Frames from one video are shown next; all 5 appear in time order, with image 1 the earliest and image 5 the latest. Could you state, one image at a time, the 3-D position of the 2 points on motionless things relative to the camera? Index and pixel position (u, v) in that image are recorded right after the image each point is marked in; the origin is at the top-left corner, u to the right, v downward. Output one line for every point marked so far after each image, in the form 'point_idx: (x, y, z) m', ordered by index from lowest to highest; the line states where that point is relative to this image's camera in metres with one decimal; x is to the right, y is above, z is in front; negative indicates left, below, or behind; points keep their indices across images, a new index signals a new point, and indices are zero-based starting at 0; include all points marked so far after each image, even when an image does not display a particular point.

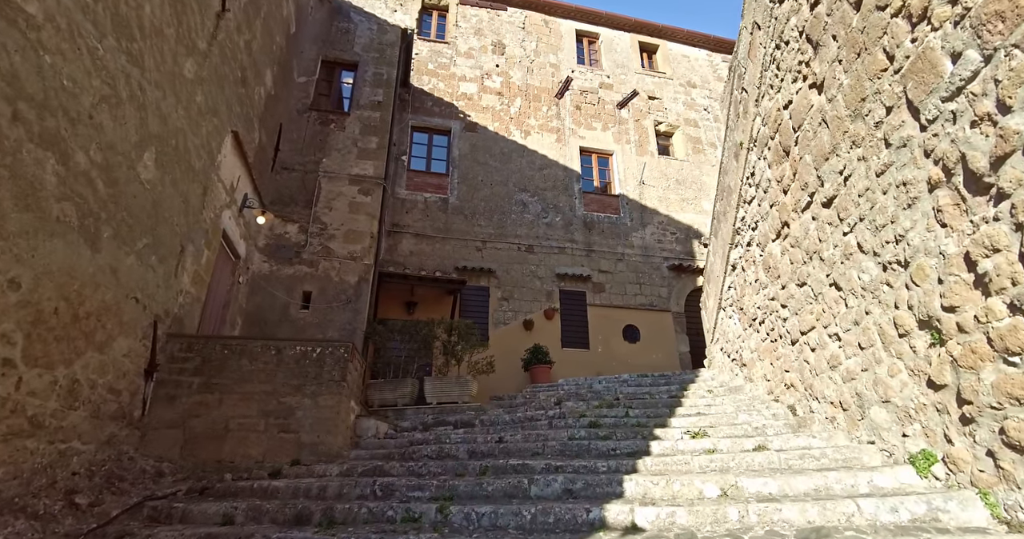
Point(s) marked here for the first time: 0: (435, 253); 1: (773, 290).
0: (-1.3, +0.3, +8.4) m
1: (+2.4, -0.2, +4.6) m
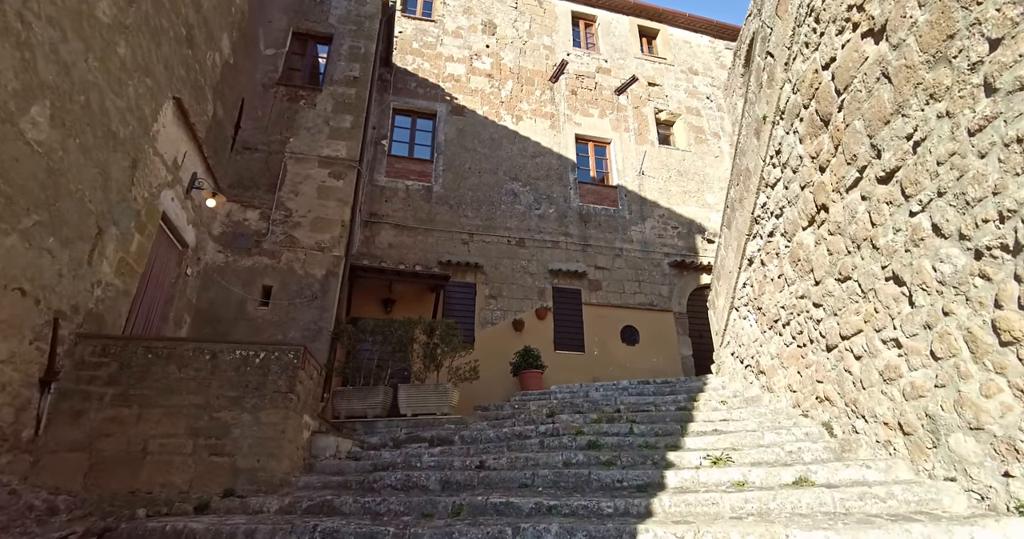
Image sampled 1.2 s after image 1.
0: (-1.4, +0.4, +7.6) m
1: (+2.2, -0.1, +3.9) m
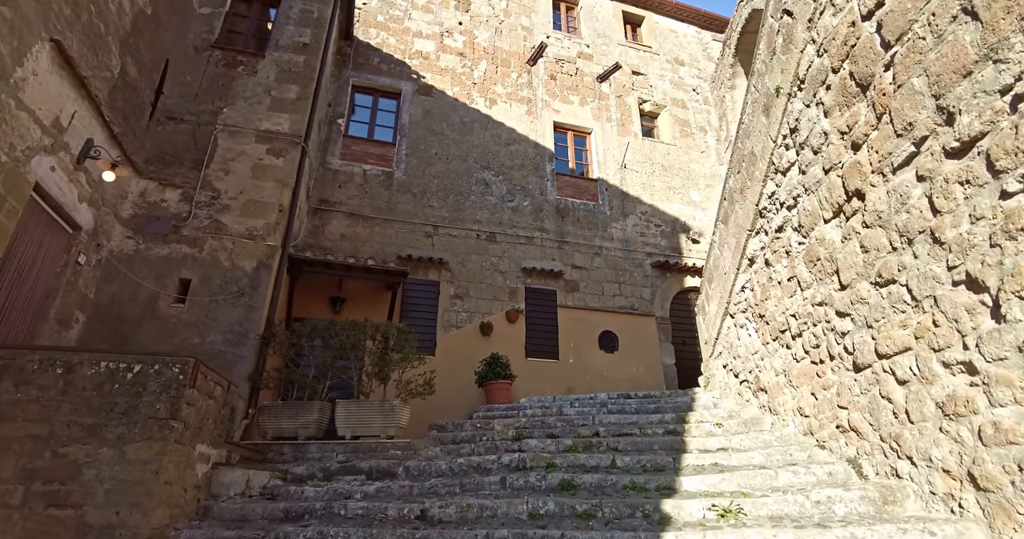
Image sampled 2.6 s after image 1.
0: (-1.9, +0.4, +6.8) m
1: (+2.0, -0.1, +3.2) m
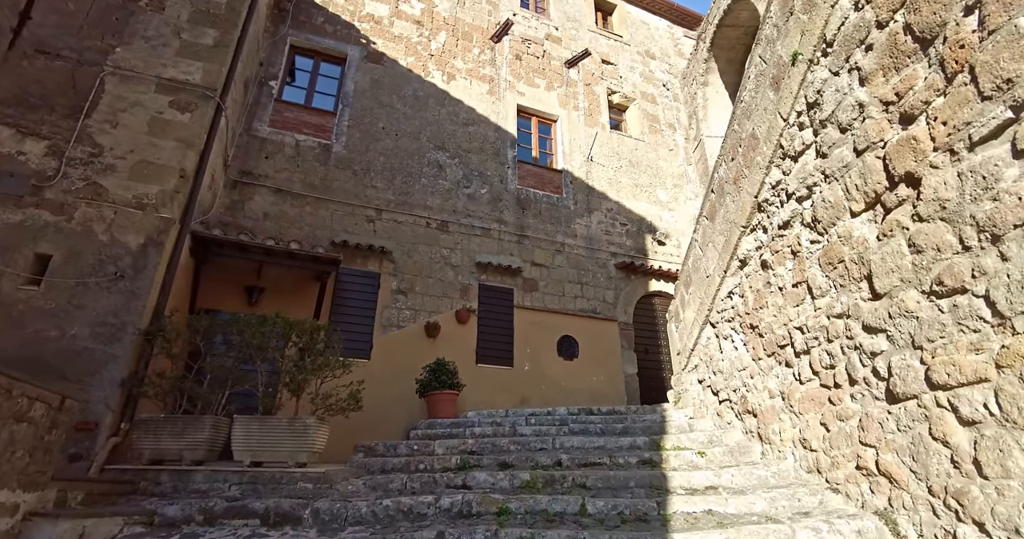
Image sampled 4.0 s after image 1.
0: (-2.4, +0.6, +5.8) m
1: (+1.7, -0.2, +2.6) m
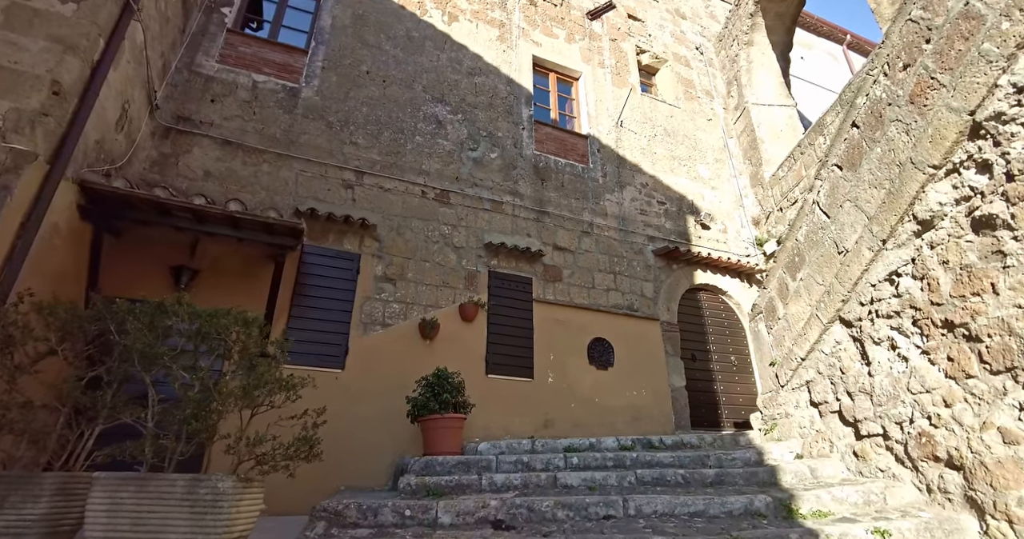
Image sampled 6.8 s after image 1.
0: (-2.2, +0.8, +4.4) m
1: (+2.0, 0.0, +1.3) m
